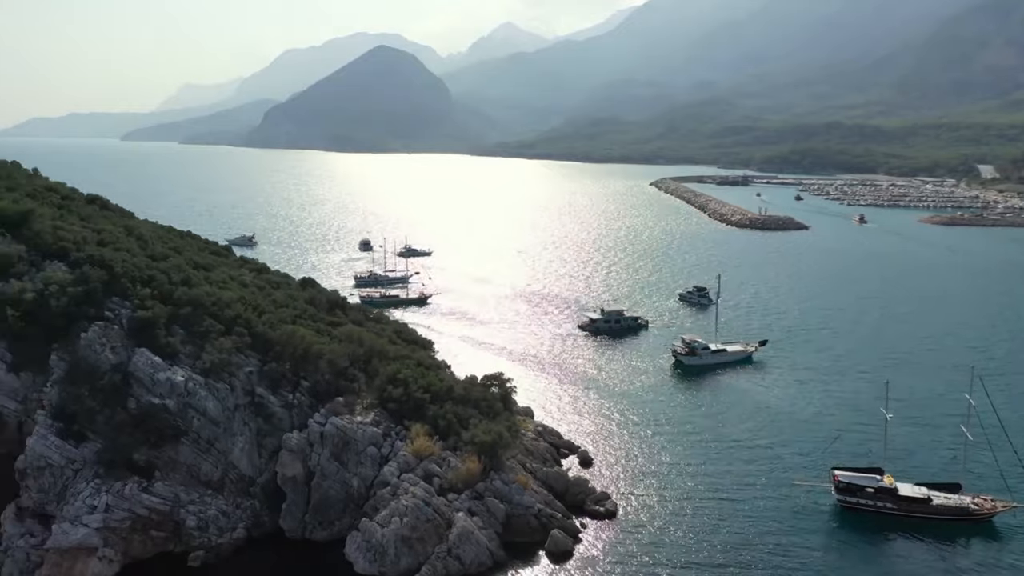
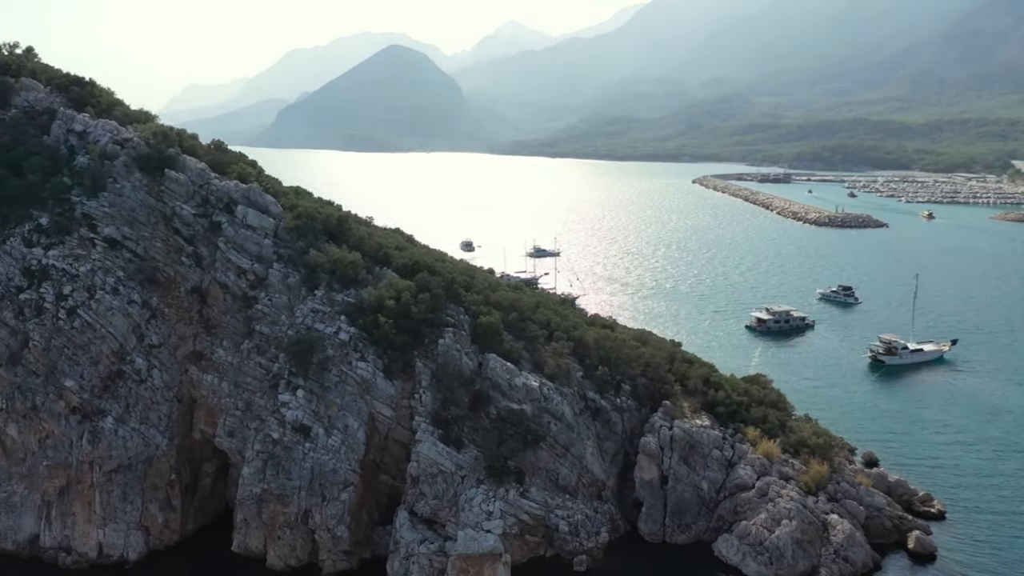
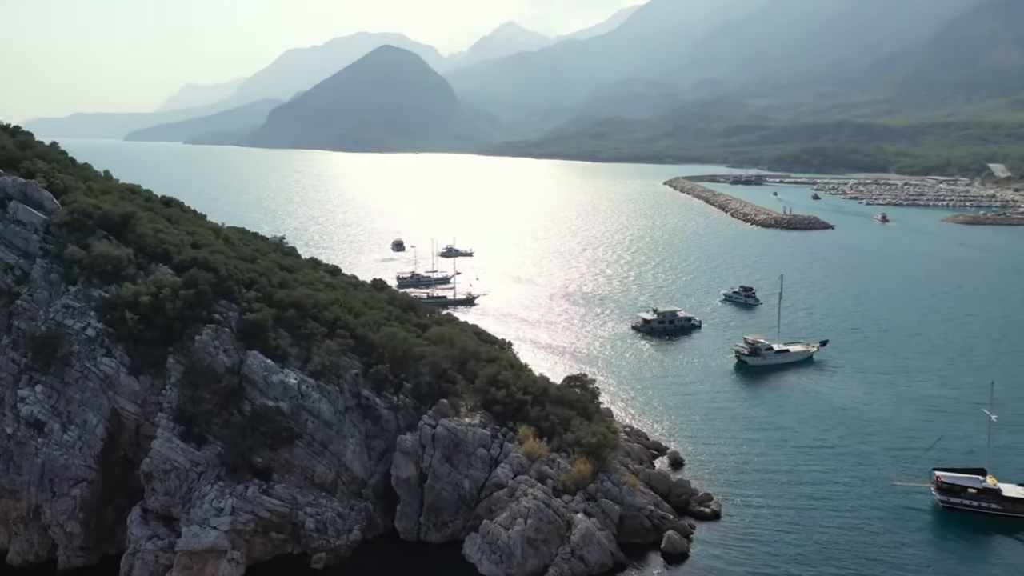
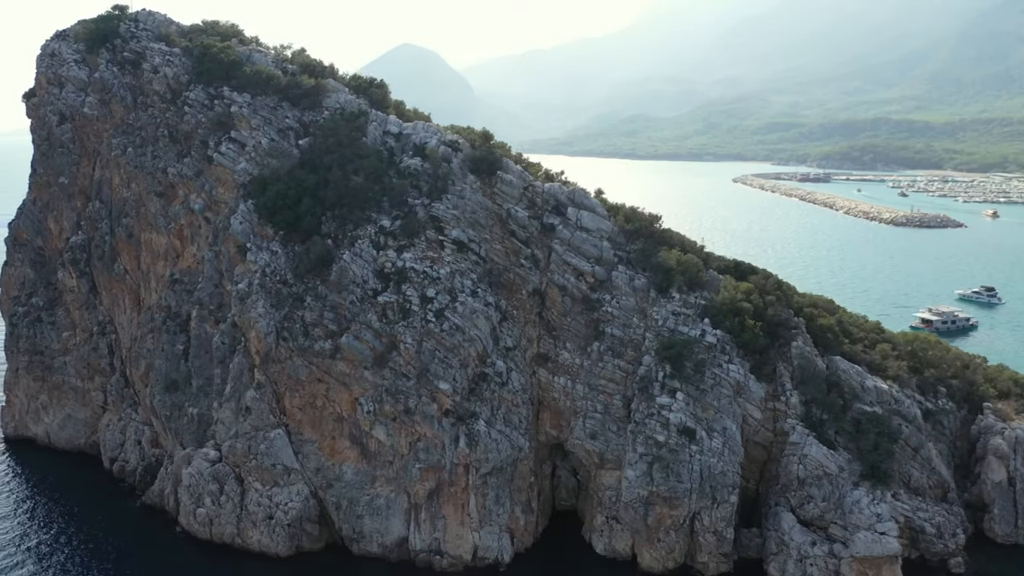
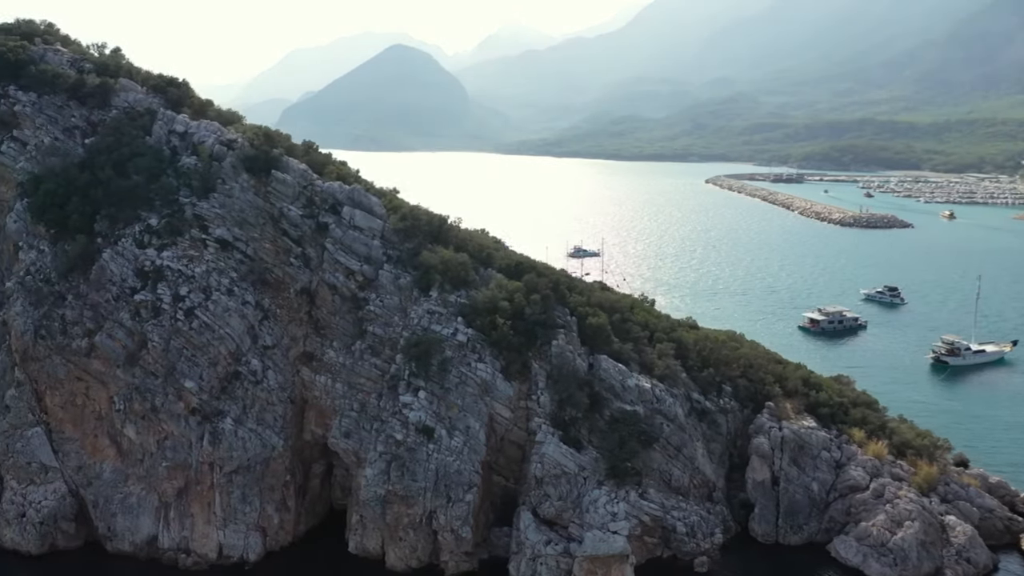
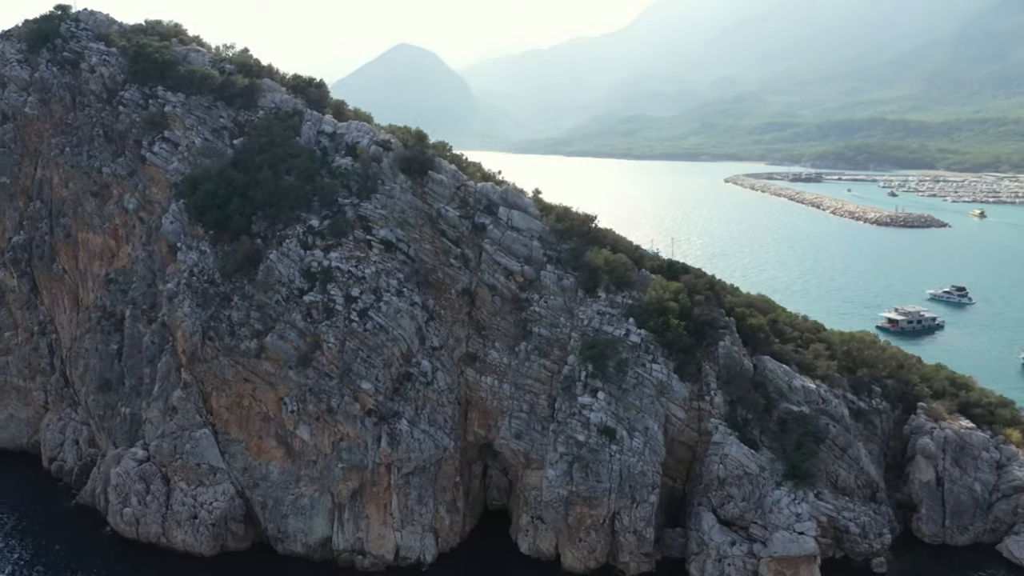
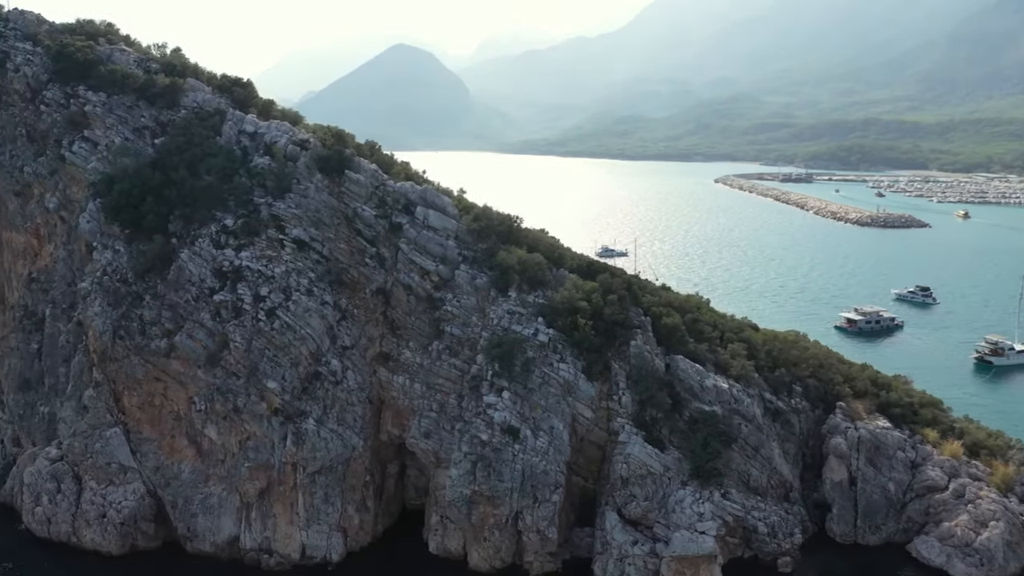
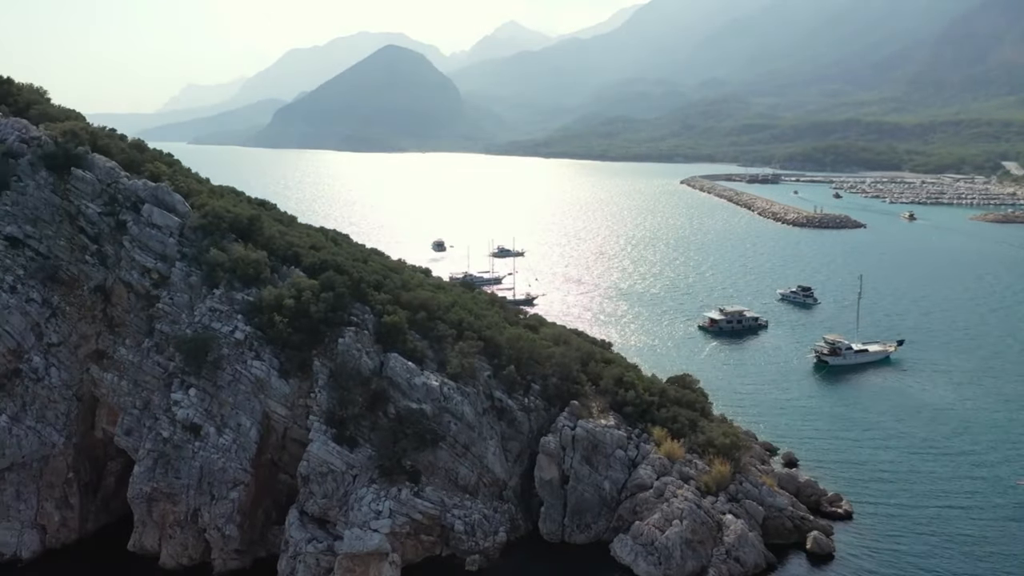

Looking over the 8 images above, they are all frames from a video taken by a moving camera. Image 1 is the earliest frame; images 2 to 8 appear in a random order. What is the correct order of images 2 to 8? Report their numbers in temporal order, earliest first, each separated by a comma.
3, 8, 2, 5, 7, 6, 4
